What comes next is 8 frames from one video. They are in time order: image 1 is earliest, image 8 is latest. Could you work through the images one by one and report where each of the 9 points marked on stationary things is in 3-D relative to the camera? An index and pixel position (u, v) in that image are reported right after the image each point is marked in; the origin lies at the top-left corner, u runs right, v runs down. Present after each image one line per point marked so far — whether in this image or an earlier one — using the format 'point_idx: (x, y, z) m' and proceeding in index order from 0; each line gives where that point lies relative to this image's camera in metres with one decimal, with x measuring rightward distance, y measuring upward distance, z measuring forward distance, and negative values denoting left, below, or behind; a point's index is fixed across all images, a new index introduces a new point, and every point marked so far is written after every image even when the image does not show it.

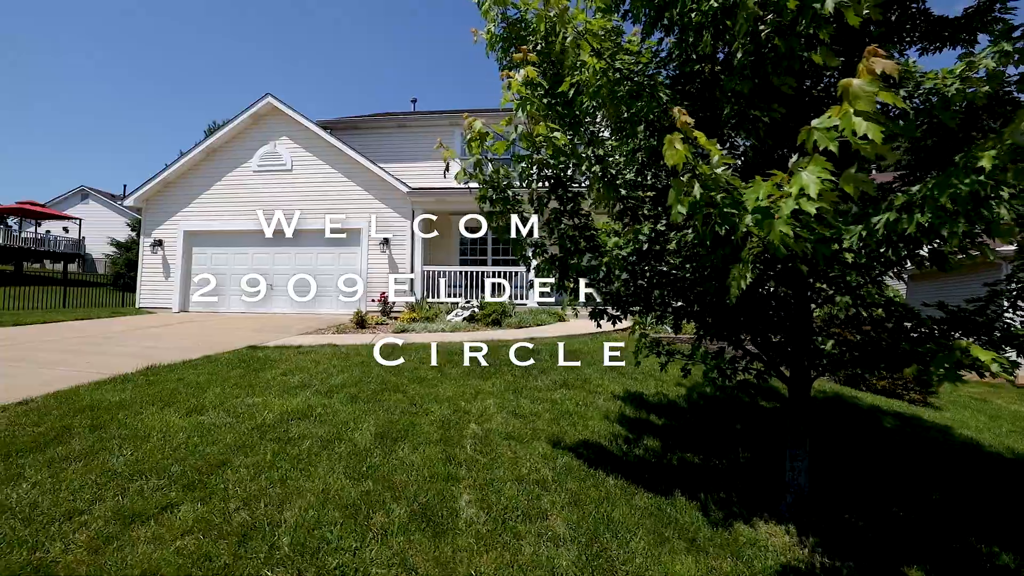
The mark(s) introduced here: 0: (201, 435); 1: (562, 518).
0: (-2.3, -1.1, +3.2) m
1: (+0.3, -1.3, +2.6) m
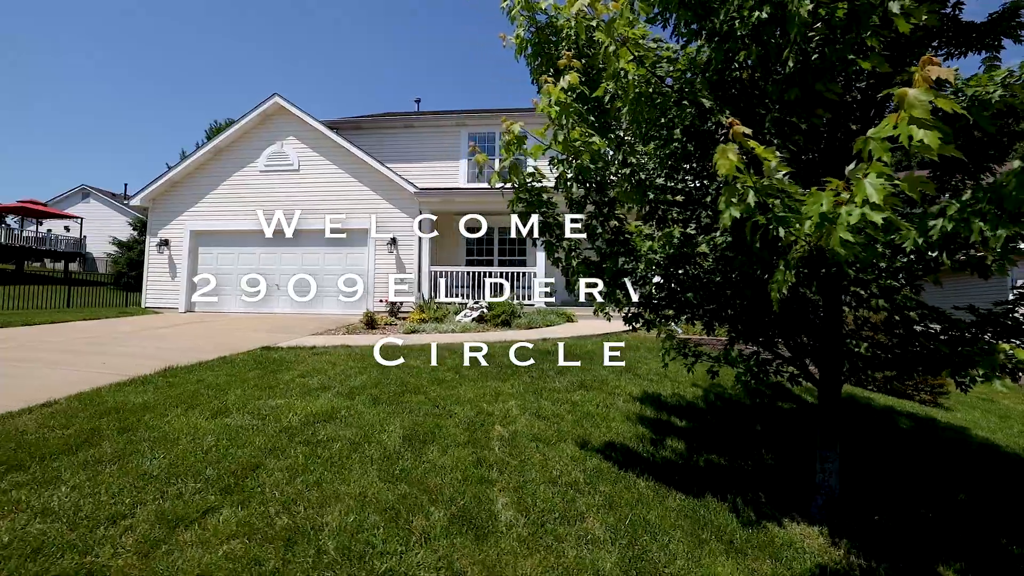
0: (-2.1, -1.1, +3.2) m
1: (+0.5, -1.4, +2.6) m
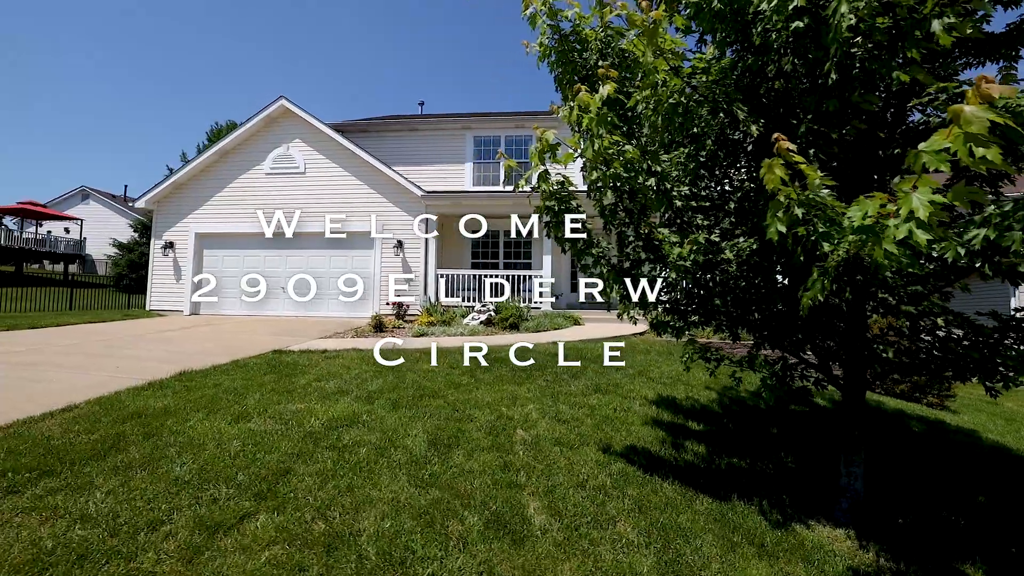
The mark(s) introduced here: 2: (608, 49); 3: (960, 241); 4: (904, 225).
0: (-1.9, -1.2, +3.3) m
1: (+0.7, -1.4, +2.6) m
2: (+0.7, +1.8, +3.2) m
3: (+1.8, +0.2, +1.7) m
4: (+1.3, +0.2, +1.4) m
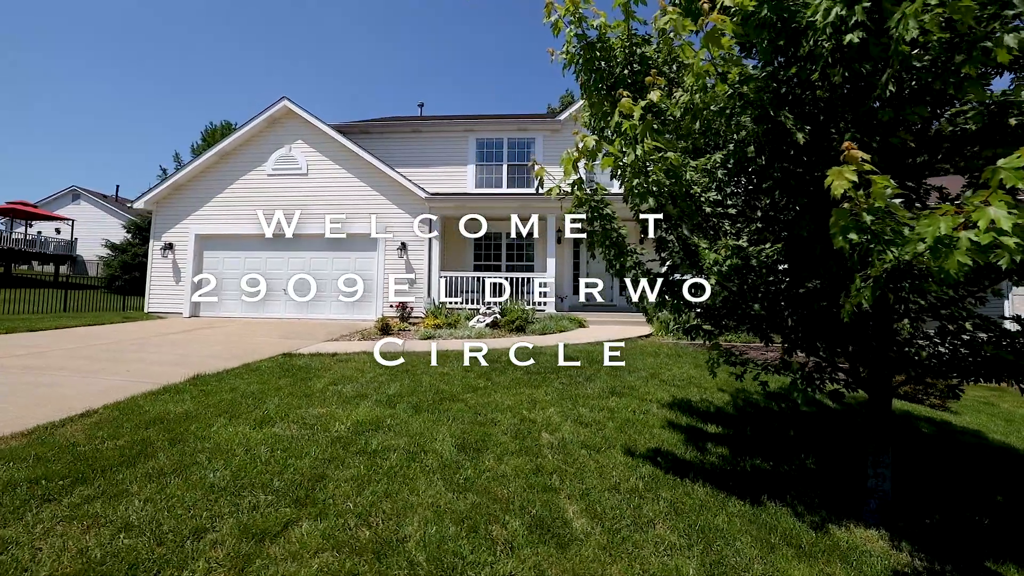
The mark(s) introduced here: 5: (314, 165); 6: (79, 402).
0: (-1.7, -1.2, +3.2) m
1: (+0.9, -1.4, +2.6) m
2: (+0.9, +1.7, +3.2) m
3: (+2.0, +0.2, +1.7) m
4: (+1.5, +0.2, +1.4) m
5: (-5.2, +3.3, +11.6) m
6: (-4.0, -1.0, +4.0) m
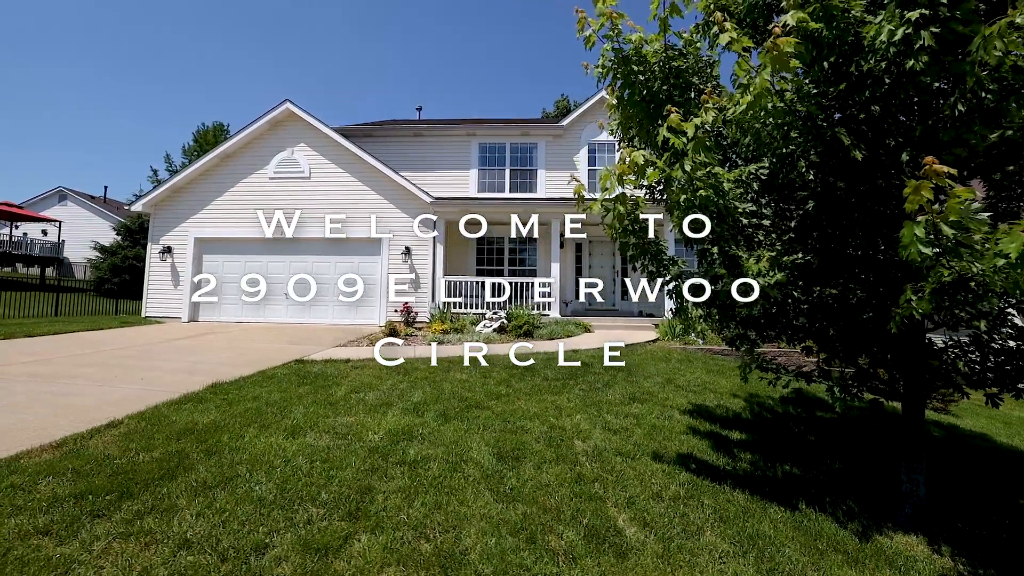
0: (-1.4, -1.3, +3.2) m
1: (+1.3, -1.5, +2.7) m
2: (+1.2, +1.7, +3.3) m
3: (+2.3, +0.1, +1.8) m
4: (+1.9, +0.1, +1.5) m
5: (-5.2, +3.2, +11.5) m
6: (-3.7, -1.1, +4.0) m
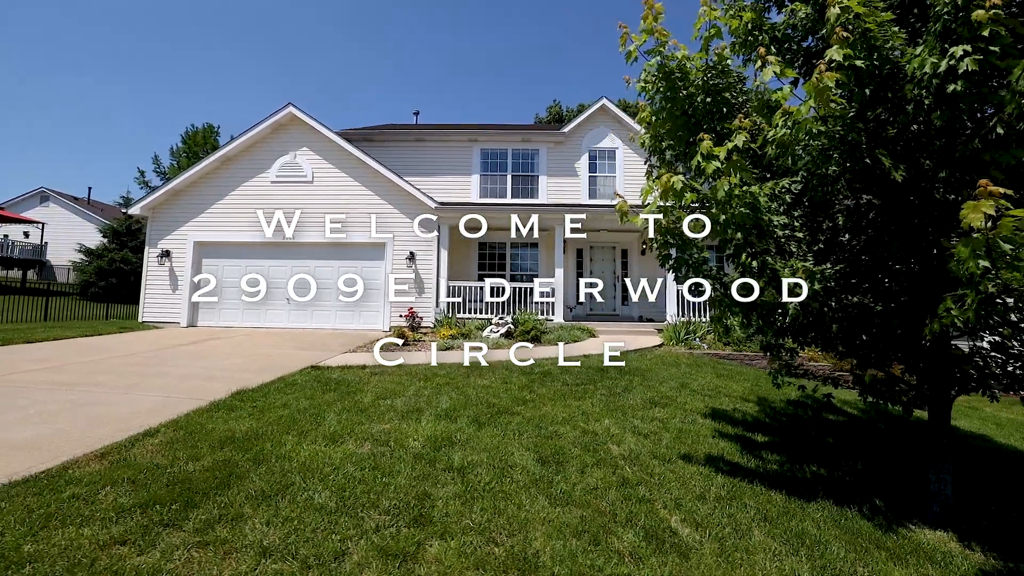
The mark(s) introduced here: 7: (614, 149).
0: (-1.0, -1.3, +3.2) m
1: (+1.6, -1.6, +2.8) m
2: (+1.6, +1.6, +3.4) m
3: (+2.7, 0.0, +2.0) m
4: (+2.3, +0.1, +1.6) m
5: (-5.1, +3.0, +11.5) m
6: (-3.4, -1.2, +3.9) m
7: (+2.9, +4.0, +12.4) m
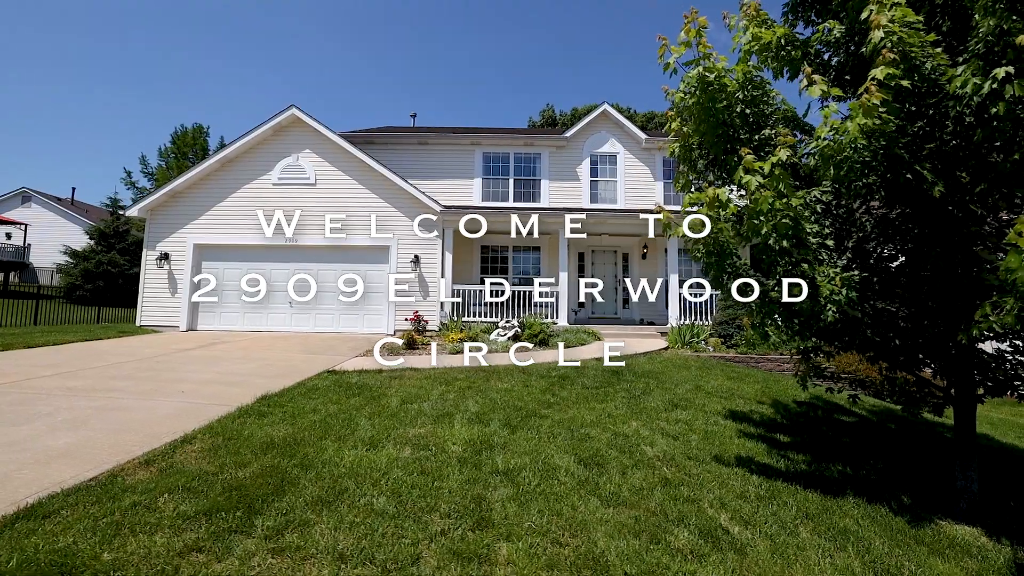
0: (-0.7, -1.4, +3.2) m
1: (+2.0, -1.6, +2.9) m
2: (+1.9, +1.5, +3.5) m
3: (+3.1, 0.0, +2.1) m
4: (+2.7, 0.0, +1.8) m
5: (-5.0, +2.9, +11.4) m
6: (-3.1, -1.2, +3.8) m
7: (+3.0, +3.9, +12.6) m
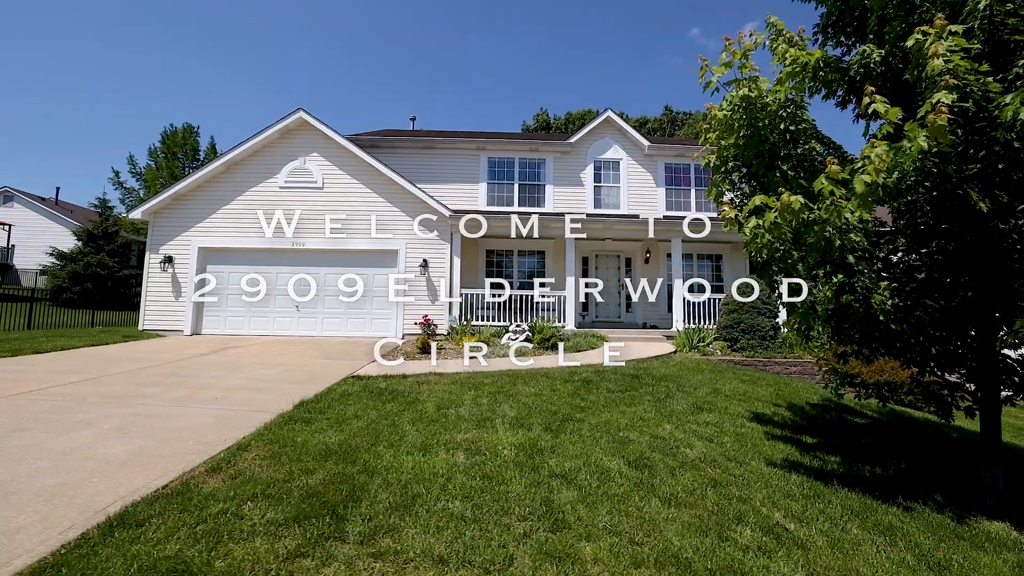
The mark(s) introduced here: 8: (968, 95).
0: (-0.2, -1.4, +3.3) m
1: (+2.4, -1.7, +3.1) m
2: (+2.4, +1.5, +3.7) m
3: (+3.6, -0.1, +2.4) m
4: (+3.2, 0.0, +2.0) m
5: (-4.8, +2.8, +11.3) m
6: (-2.6, -1.3, +3.8) m
7: (+3.1, +3.7, +12.8) m
8: (+2.9, +1.3, +2.8) m
